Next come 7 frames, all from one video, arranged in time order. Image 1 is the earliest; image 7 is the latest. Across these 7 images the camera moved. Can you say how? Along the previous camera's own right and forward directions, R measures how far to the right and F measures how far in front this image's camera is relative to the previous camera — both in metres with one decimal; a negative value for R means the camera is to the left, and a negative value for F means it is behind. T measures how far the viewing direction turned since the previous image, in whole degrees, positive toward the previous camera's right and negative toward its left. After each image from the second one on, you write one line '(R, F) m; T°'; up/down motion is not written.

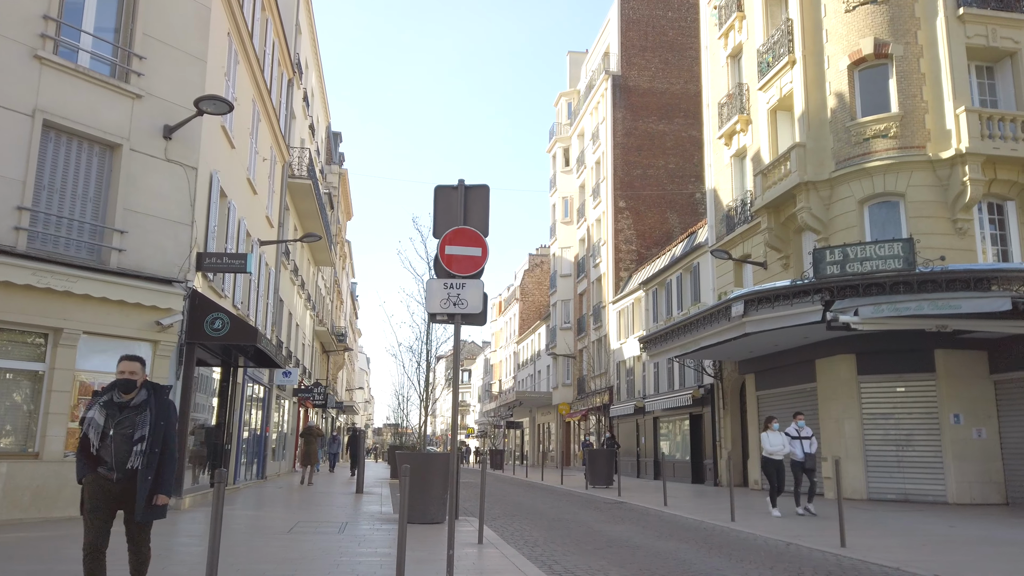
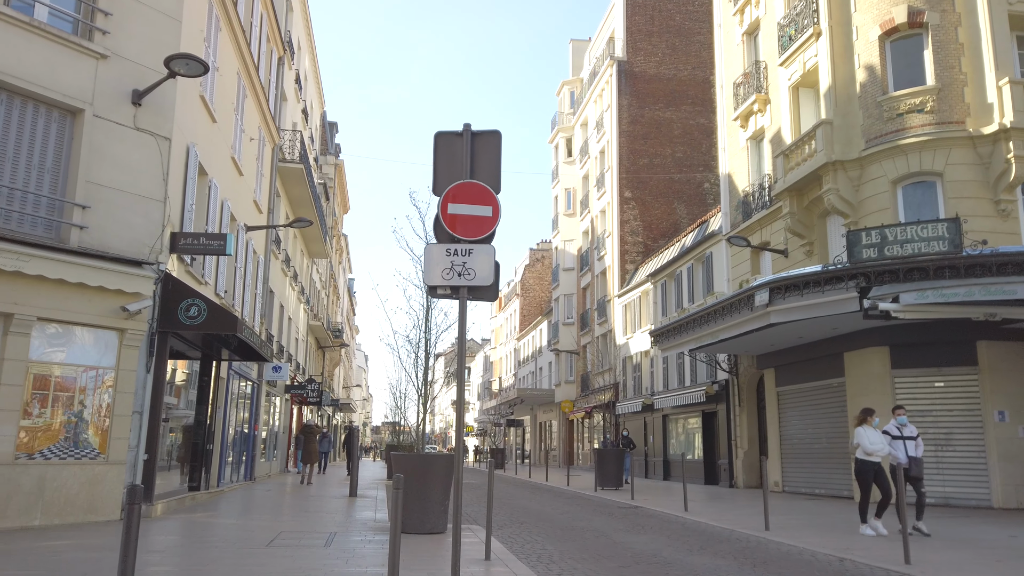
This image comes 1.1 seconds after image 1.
(-0.2, +1.4) m; 0°
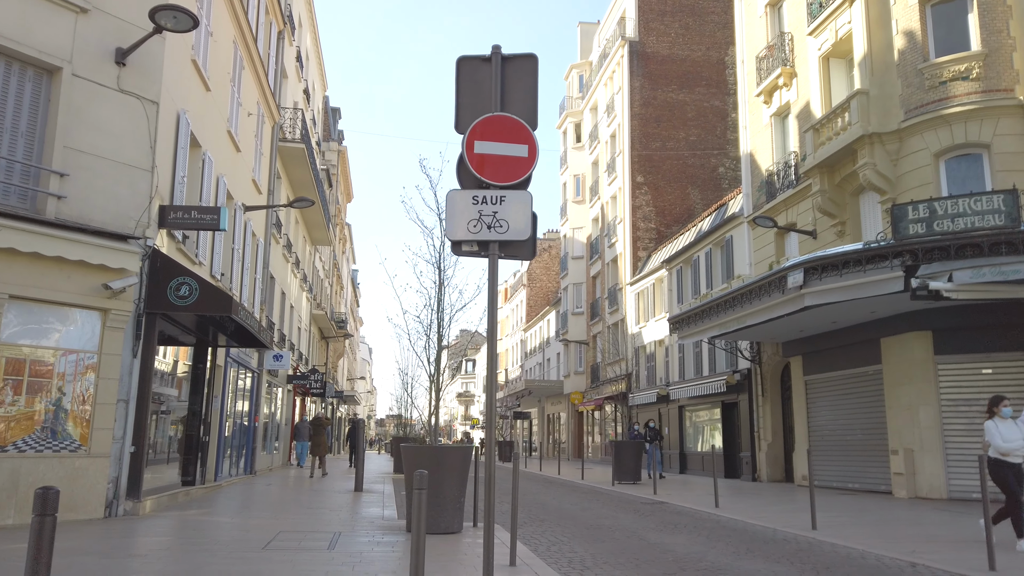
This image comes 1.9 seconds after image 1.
(-0.3, +1.1) m; 0°
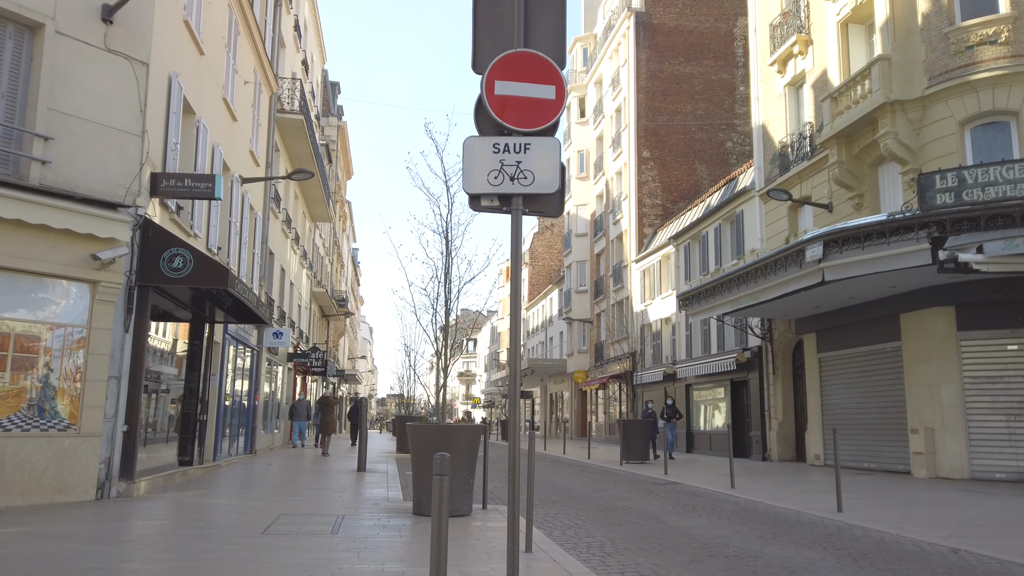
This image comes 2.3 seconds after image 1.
(-0.2, +0.6) m; 0°
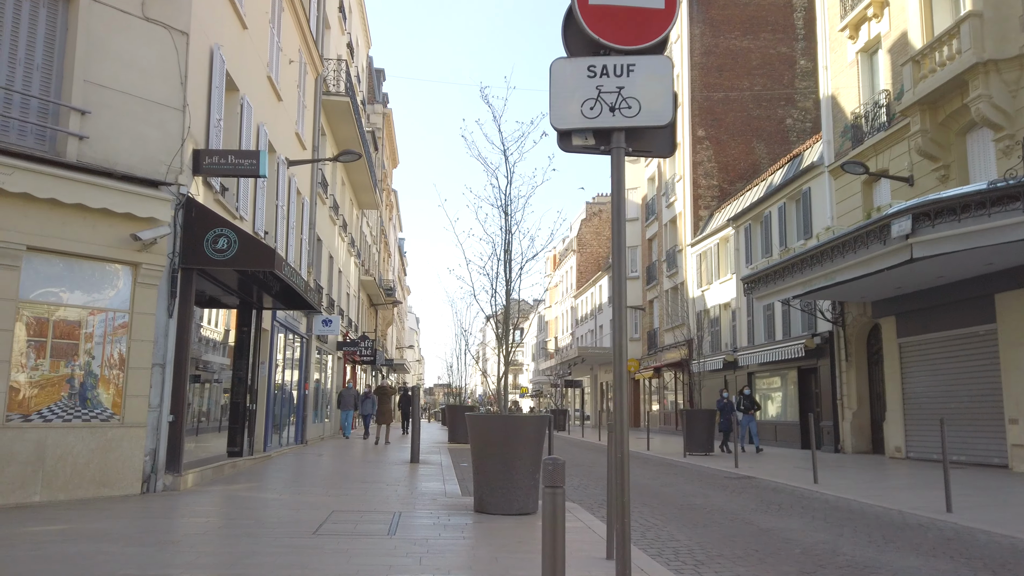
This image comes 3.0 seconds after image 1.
(-0.3, +0.8) m; -3°
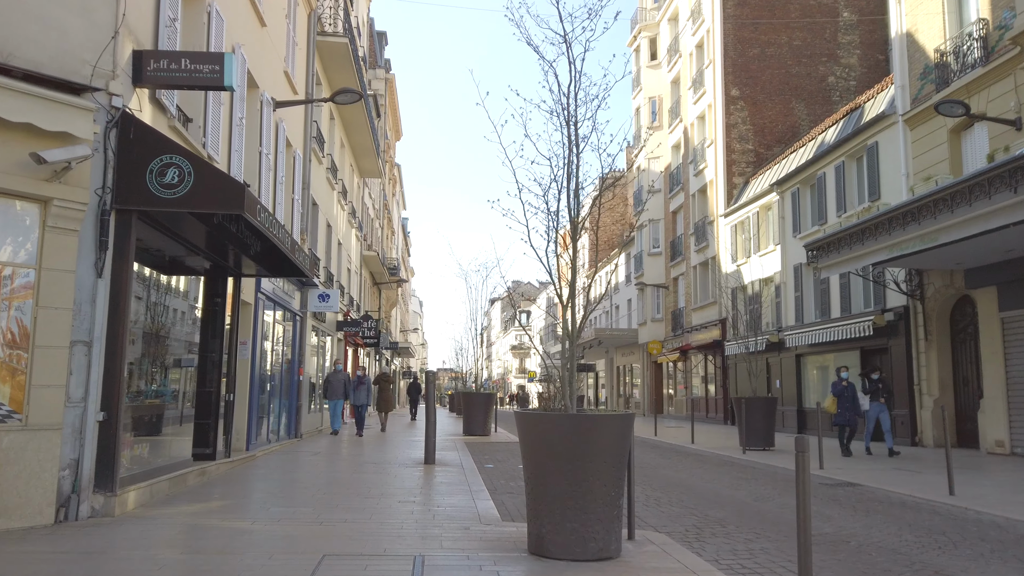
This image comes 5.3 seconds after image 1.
(-0.6, +2.8) m; 0°
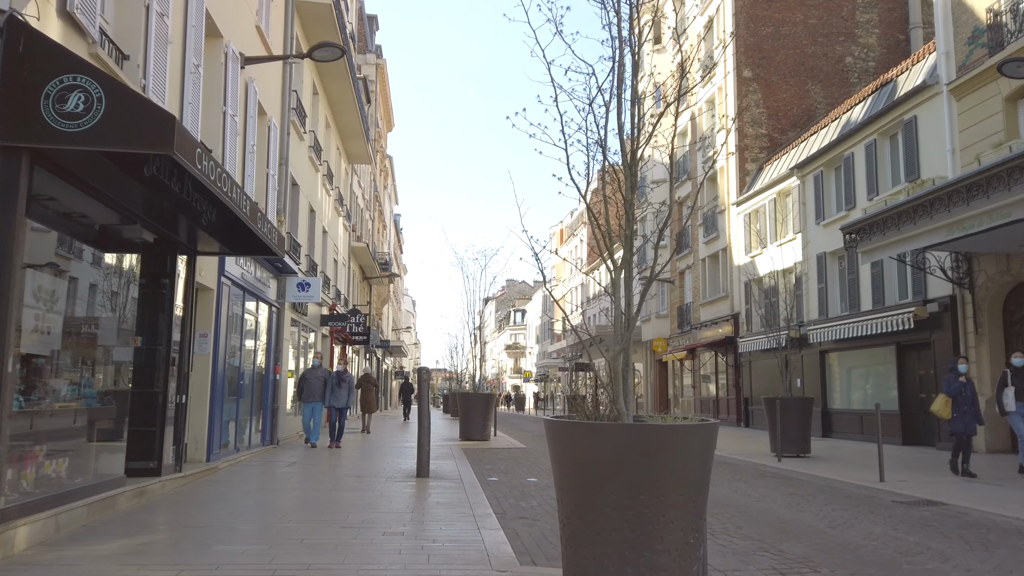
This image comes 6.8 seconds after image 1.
(-0.2, +1.9) m; +1°
